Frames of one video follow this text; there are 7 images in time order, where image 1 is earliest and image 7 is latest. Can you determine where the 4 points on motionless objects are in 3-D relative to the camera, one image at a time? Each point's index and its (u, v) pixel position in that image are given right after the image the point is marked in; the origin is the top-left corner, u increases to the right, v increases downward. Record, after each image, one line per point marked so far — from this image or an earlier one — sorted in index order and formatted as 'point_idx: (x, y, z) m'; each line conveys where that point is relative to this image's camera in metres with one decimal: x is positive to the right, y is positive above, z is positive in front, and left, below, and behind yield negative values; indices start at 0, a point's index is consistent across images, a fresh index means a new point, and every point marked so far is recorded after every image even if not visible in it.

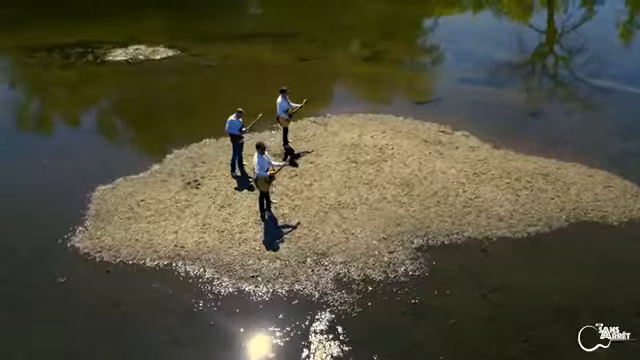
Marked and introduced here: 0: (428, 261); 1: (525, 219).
0: (+3.7, -2.8, +17.3) m
1: (+7.7, -1.5, +18.8) m
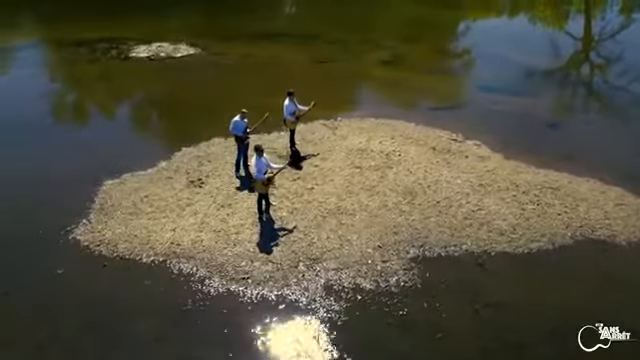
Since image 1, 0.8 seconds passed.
0: (+3.5, -3.2, +16.9) m
1: (+7.6, -2.0, +18.2) m
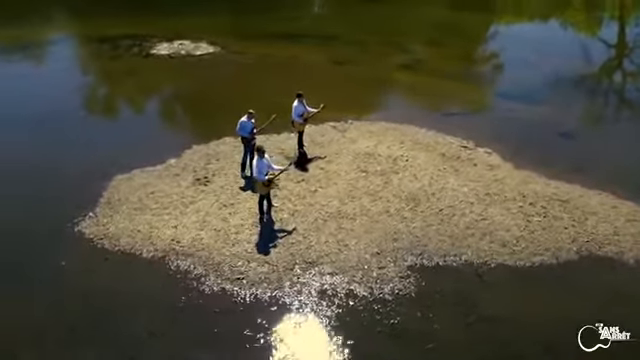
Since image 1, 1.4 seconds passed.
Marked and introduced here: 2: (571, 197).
0: (+3.3, -3.4, +16.7) m
1: (+7.5, -2.4, +17.7) m
2: (+10.0, -0.7, +19.9) m
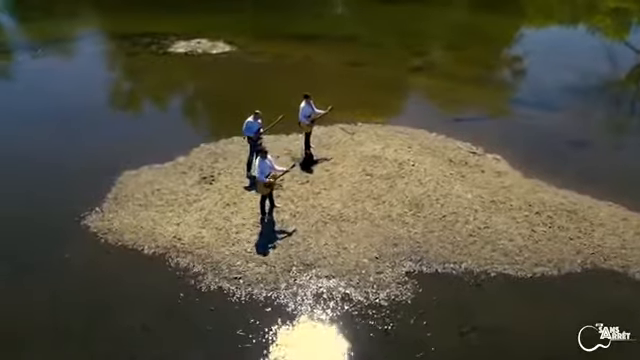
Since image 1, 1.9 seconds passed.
0: (+3.1, -3.6, +16.5) m
1: (+7.4, -2.7, +17.3) m
2: (+10.1, -1.1, +19.4) m
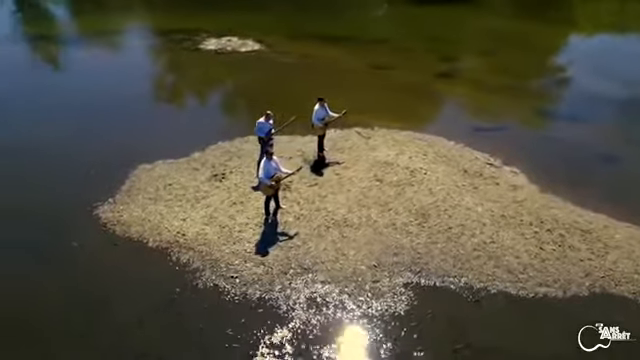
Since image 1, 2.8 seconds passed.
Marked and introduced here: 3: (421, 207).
0: (+2.9, -3.9, +16.2) m
1: (+7.3, -3.3, +16.7) m
2: (+10.2, -1.8, +18.5) m
3: (+4.0, -1.1, +19.7) m
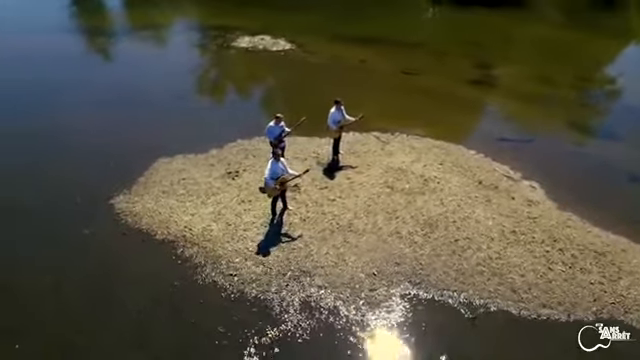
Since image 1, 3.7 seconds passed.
0: (+2.7, -4.2, +15.9) m
1: (+7.2, -3.8, +16.0) m
2: (+10.3, -2.5, +17.6) m
3: (+4.2, -1.4, +19.3) m
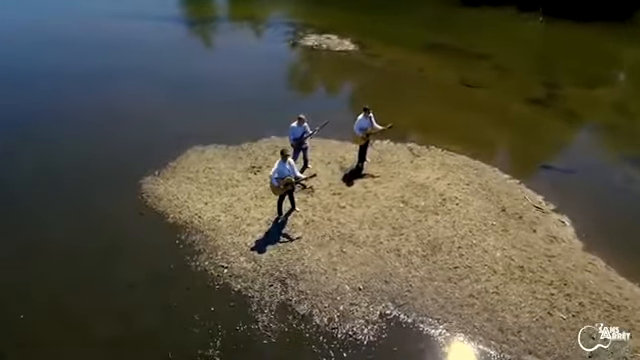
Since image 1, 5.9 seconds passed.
0: (+1.8, -4.7, +15.4) m
1: (+6.2, -4.9, +14.7) m
2: (+9.7, -3.9, +15.7) m
3: (+4.2, -2.2, +18.4) m
